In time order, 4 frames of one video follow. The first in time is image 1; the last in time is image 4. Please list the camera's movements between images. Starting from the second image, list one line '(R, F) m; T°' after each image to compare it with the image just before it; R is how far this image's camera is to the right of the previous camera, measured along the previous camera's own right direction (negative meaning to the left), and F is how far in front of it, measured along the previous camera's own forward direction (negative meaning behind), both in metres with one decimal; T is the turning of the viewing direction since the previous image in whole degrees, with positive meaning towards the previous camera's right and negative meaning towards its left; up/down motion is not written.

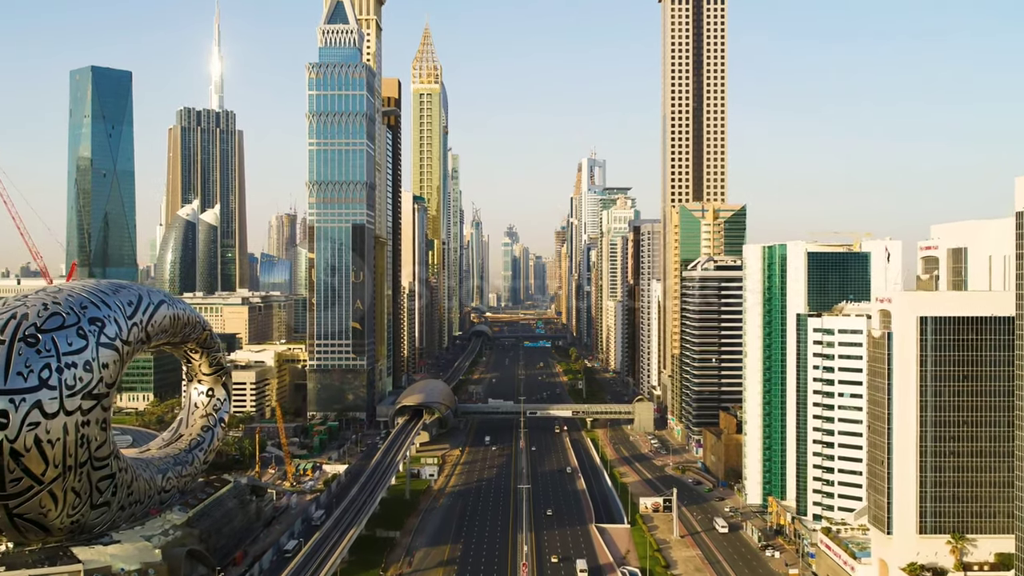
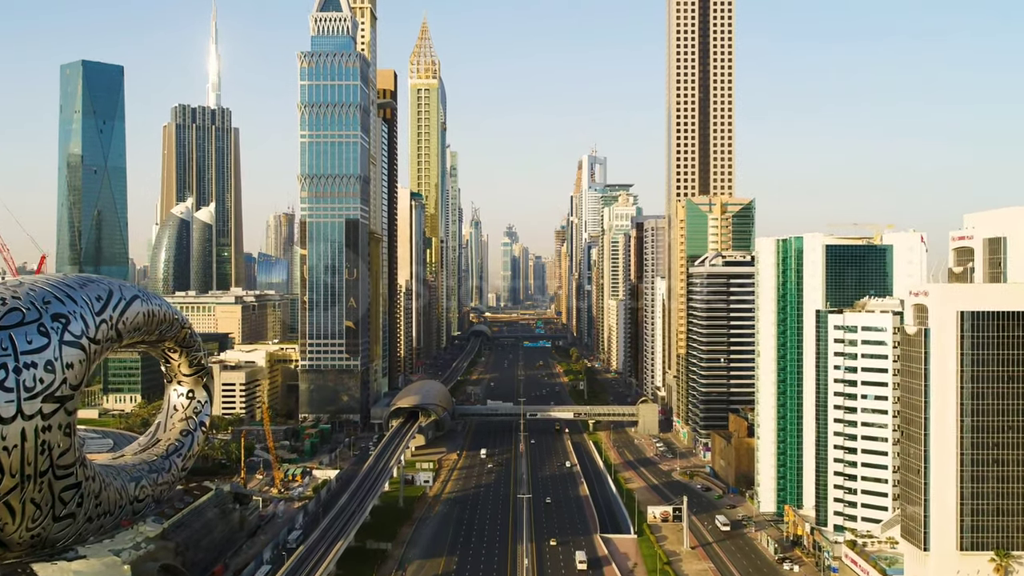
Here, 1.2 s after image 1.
(0.0, +4.8) m; 0°
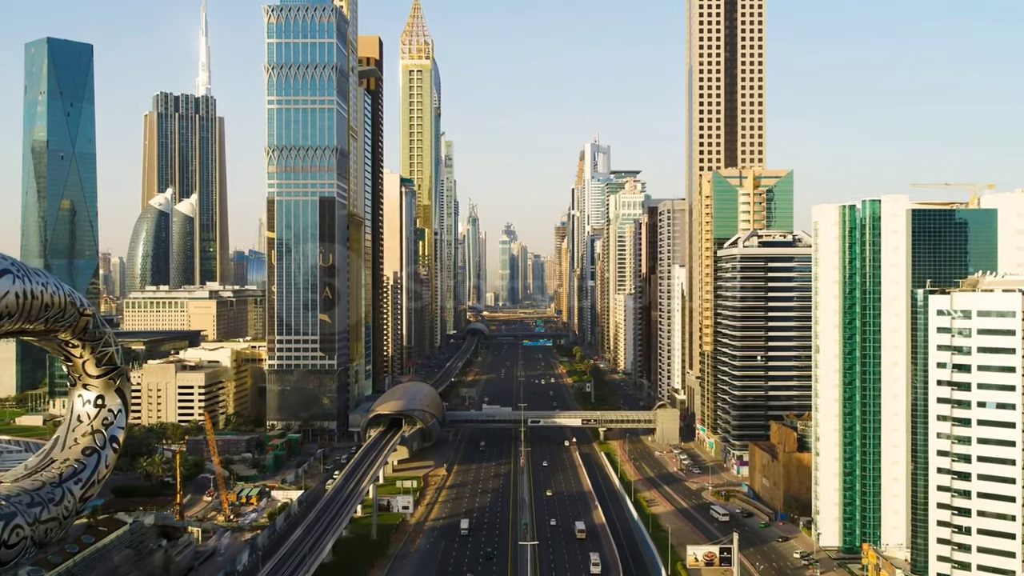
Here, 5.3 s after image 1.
(0.0, +16.3) m; 0°
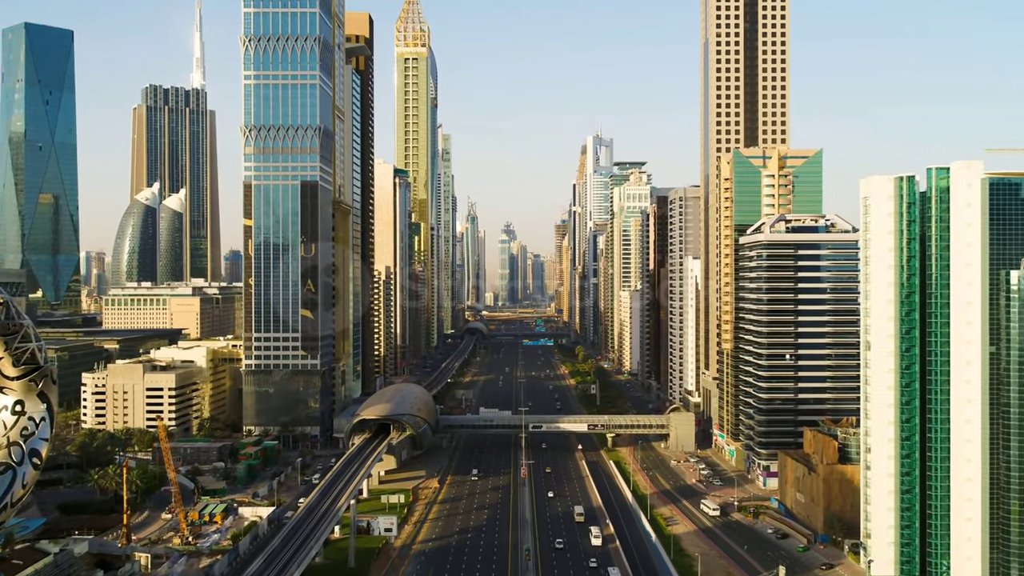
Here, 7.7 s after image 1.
(0.0, +9.6) m; 0°
